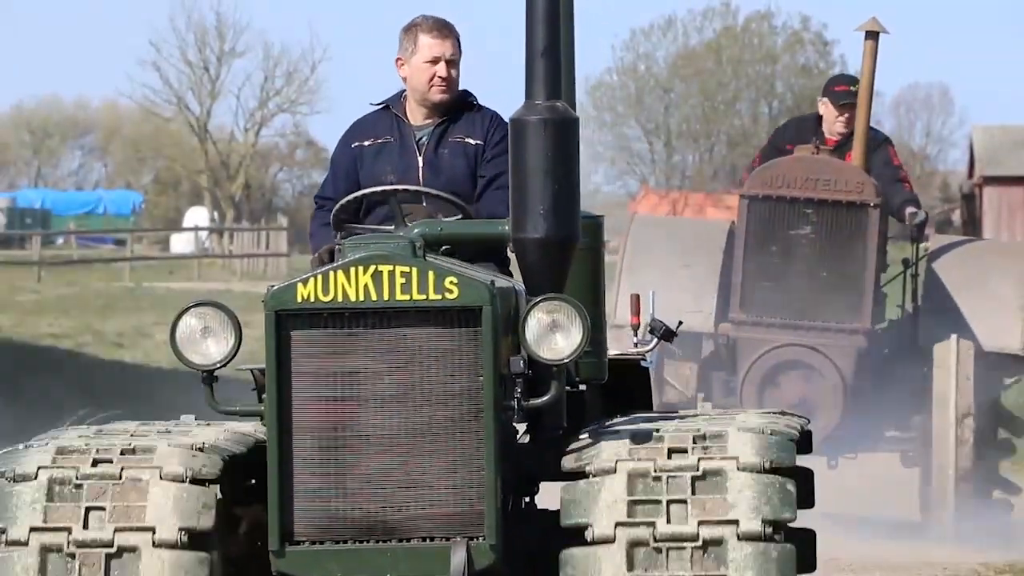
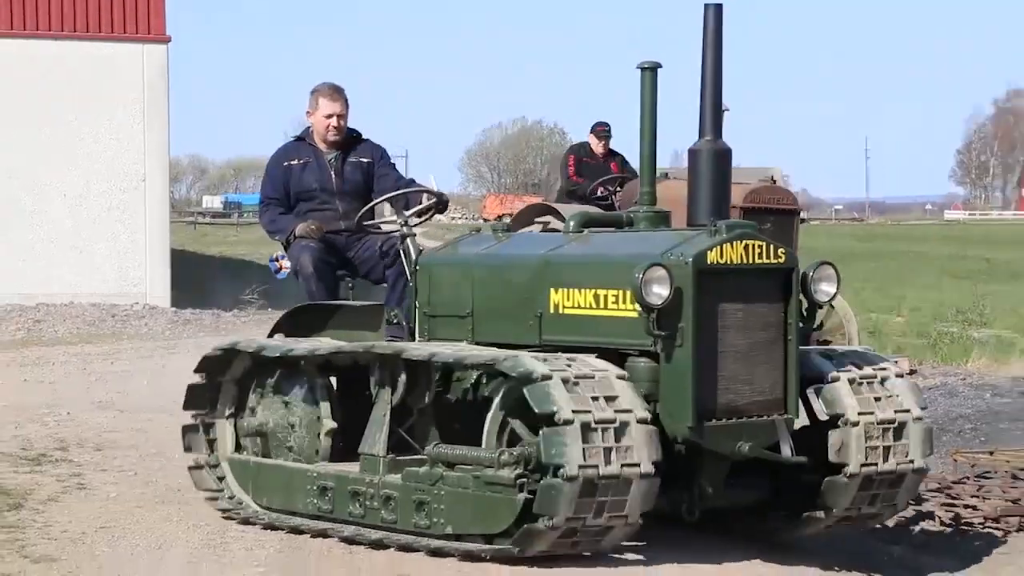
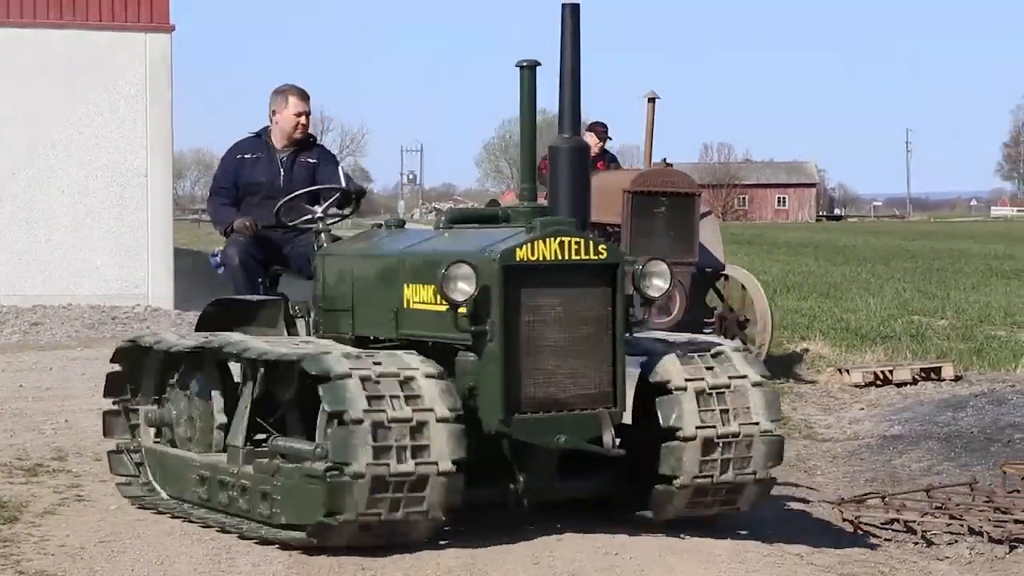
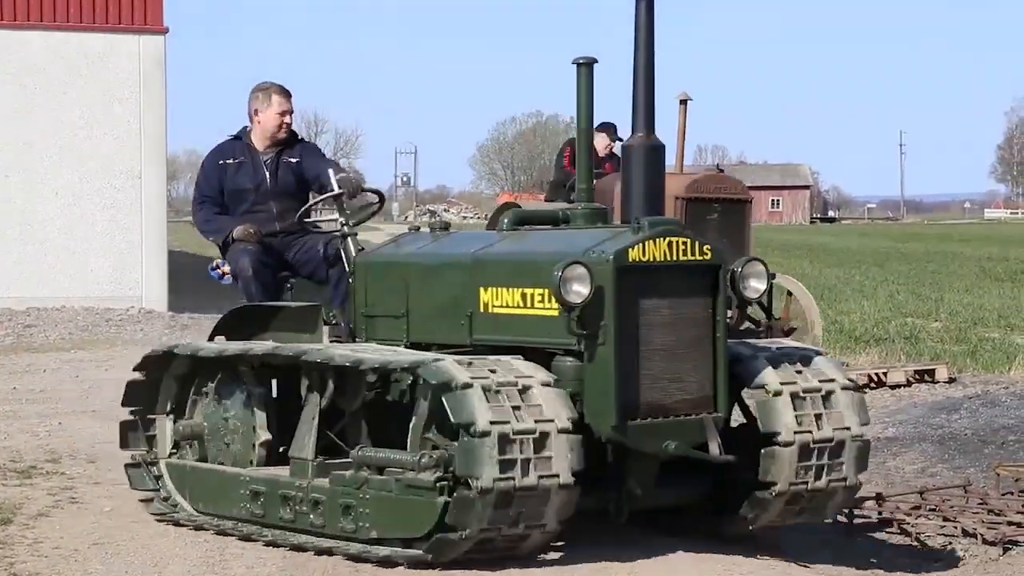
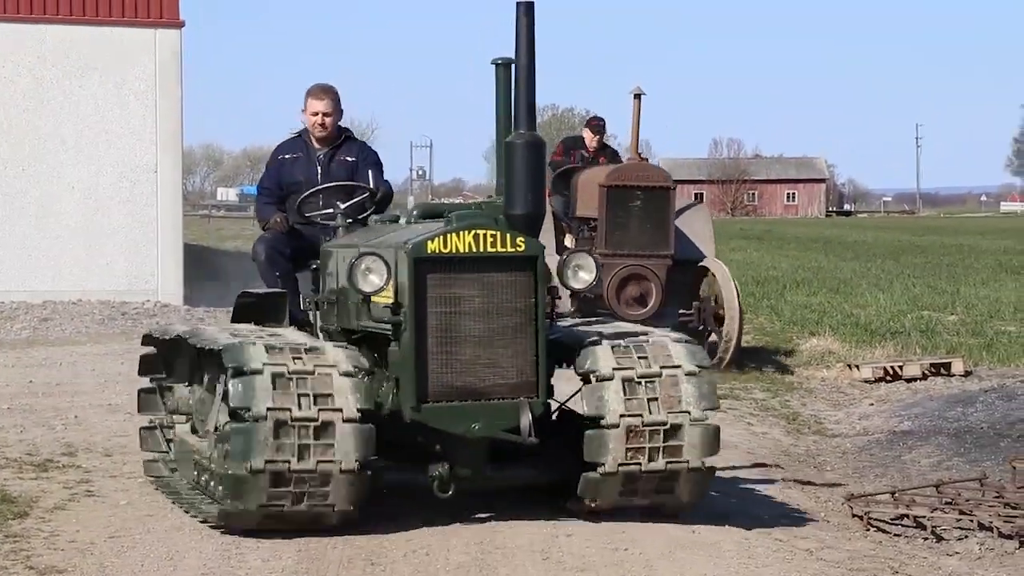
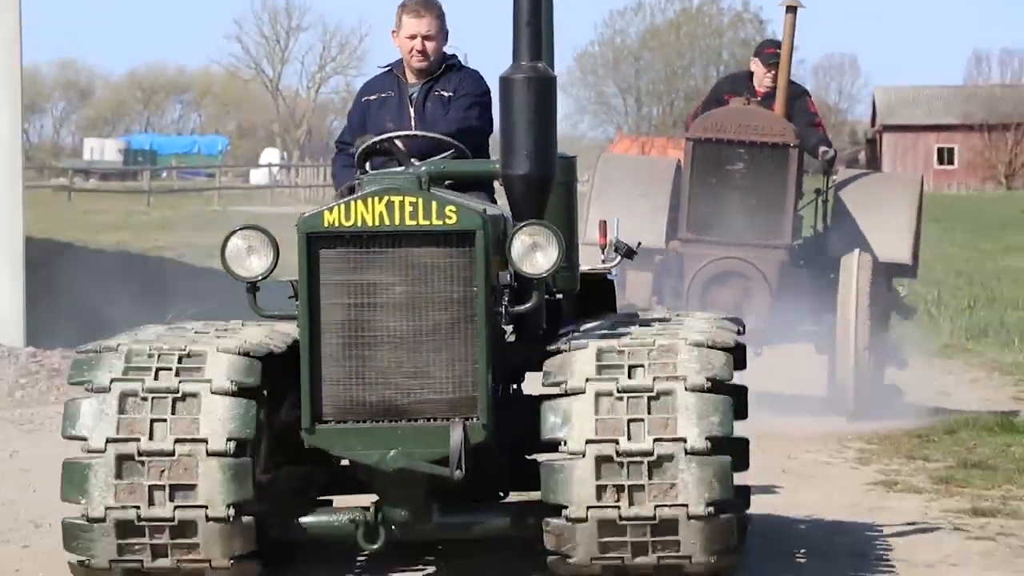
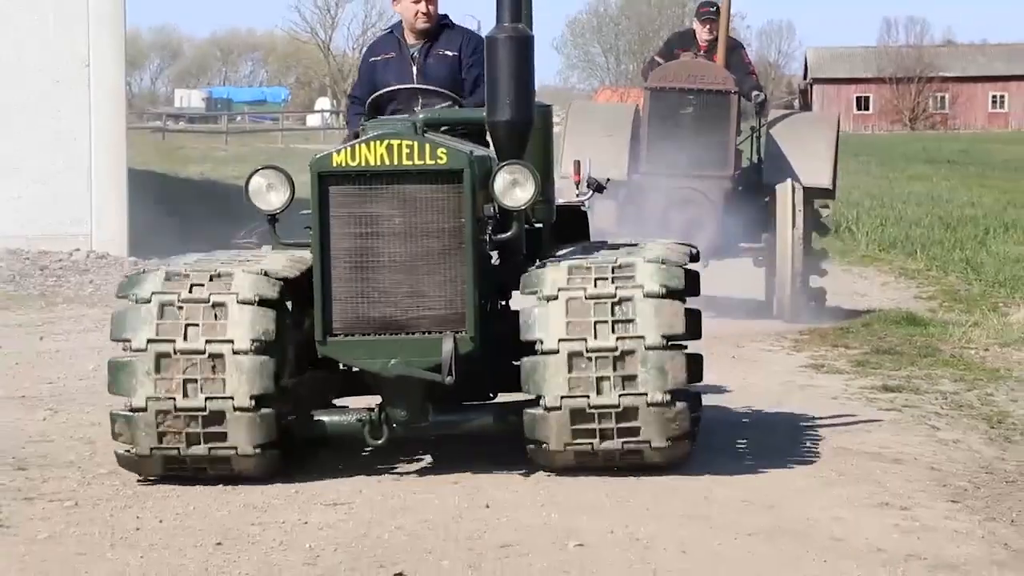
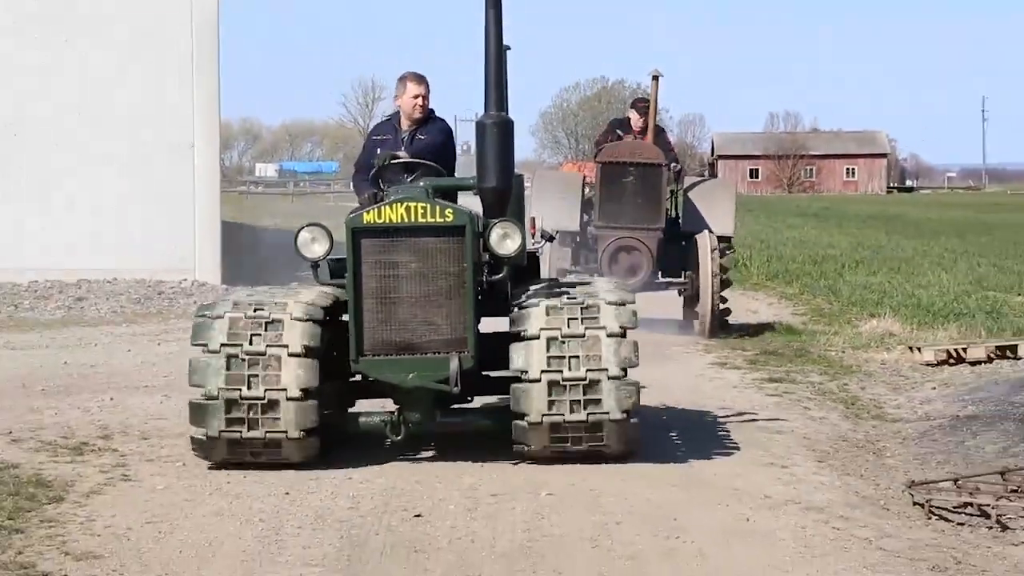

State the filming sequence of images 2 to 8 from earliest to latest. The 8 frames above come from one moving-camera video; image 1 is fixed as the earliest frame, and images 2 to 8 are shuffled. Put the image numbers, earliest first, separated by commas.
6, 7, 8, 5, 3, 4, 2
